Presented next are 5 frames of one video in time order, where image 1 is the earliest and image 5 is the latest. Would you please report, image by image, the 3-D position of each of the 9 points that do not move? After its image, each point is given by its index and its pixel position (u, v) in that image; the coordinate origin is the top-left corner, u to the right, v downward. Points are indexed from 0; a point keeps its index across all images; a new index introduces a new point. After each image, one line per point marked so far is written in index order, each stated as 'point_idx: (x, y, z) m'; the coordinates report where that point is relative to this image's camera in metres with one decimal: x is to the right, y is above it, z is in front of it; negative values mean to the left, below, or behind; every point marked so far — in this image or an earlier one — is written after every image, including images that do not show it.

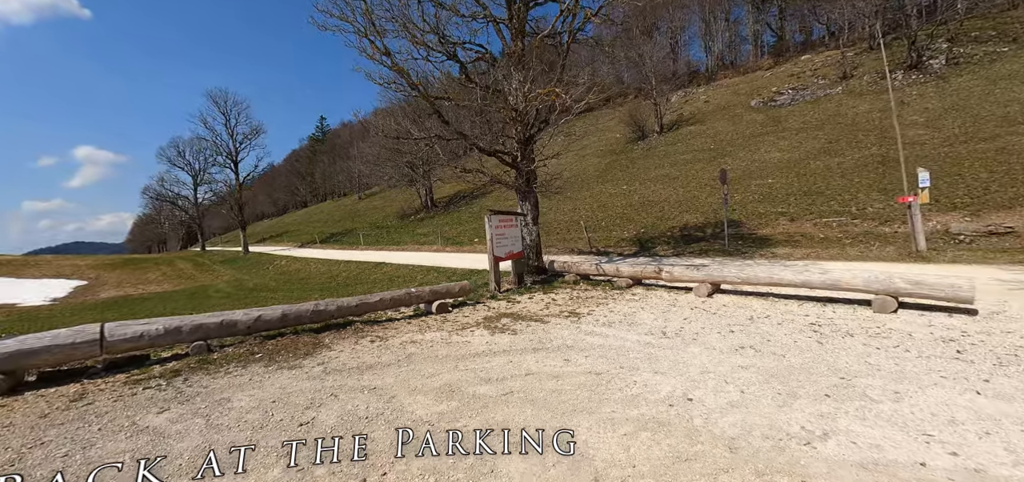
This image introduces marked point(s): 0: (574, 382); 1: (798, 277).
0: (+0.6, -1.3, +3.8) m
1: (+4.3, -0.5, +6.1) m
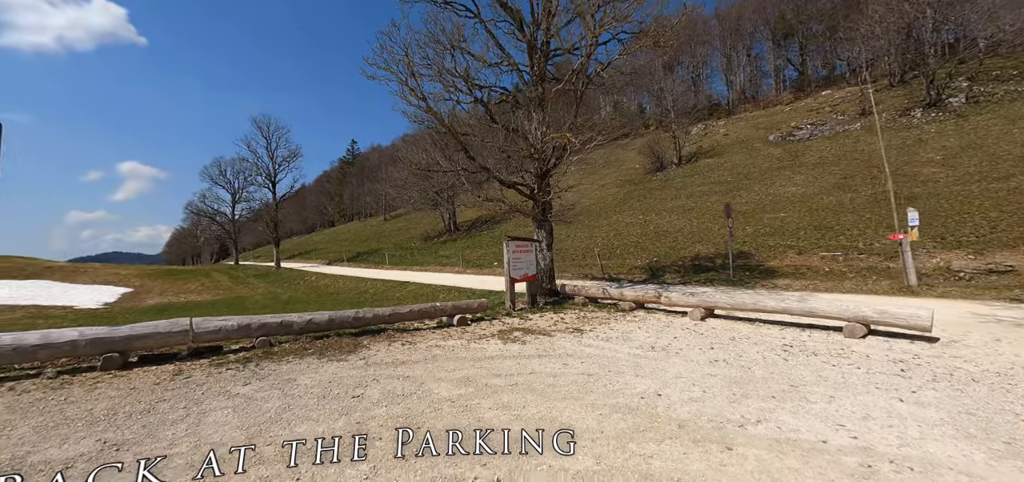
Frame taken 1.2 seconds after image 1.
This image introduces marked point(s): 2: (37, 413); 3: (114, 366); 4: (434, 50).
0: (+0.7, -1.5, +4.6) m
1: (+4.4, -1.0, +6.8) m
2: (-4.3, -1.5, +3.7) m
3: (-4.9, -1.5, +5.0) m
4: (-2.0, +4.8, +10.3) m
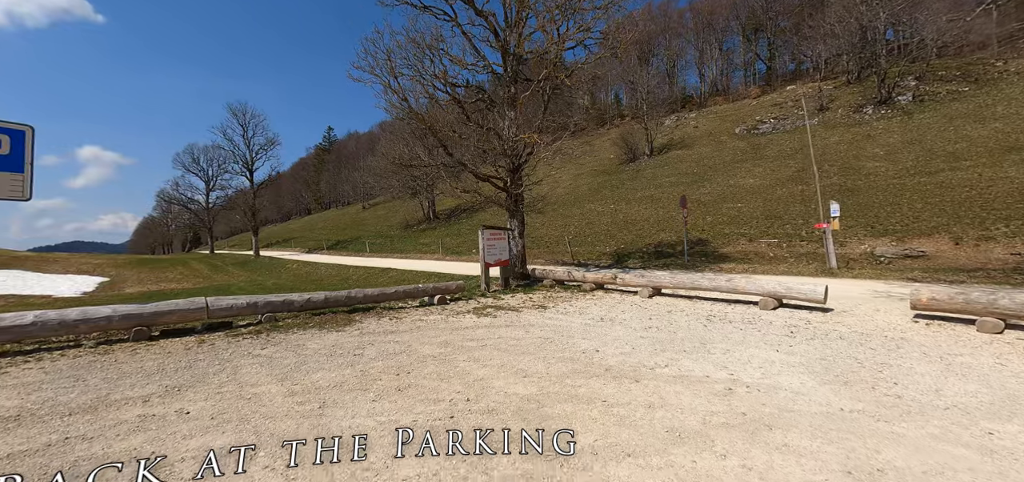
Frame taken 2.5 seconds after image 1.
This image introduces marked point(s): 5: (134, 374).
0: (+0.3, -1.4, +5.7) m
1: (+3.9, -0.8, +8.1) m
2: (-4.6, -1.4, +4.5) m
3: (-5.3, -1.4, +5.9) m
4: (-2.7, +5.1, +11.1) m
5: (-4.1, -1.4, +4.4) m
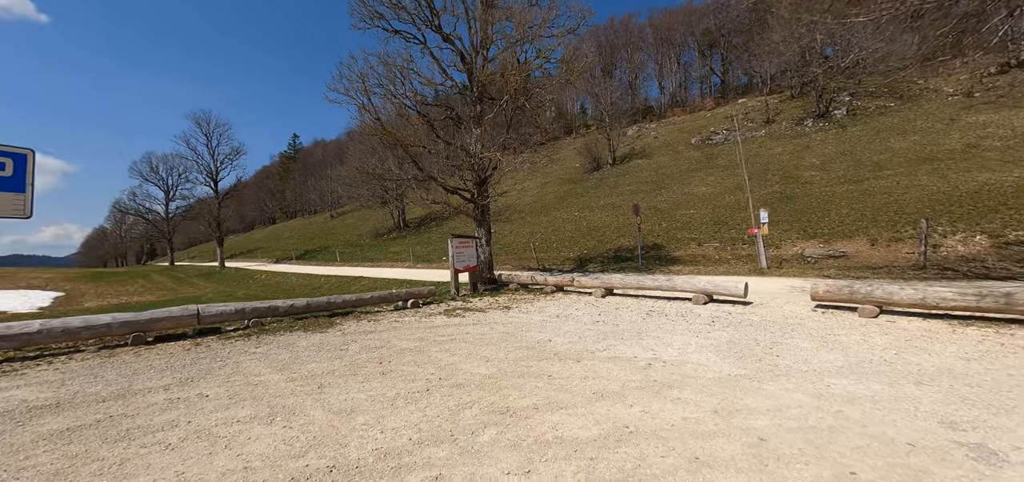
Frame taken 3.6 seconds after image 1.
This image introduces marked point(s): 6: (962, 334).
0: (-0.3, -1.5, +6.6) m
1: (+3.2, -0.9, +9.2) m
2: (-5.1, -1.6, +5.1) m
3: (-5.9, -1.6, +6.4) m
4: (-3.7, +4.9, +11.9) m
5: (-4.5, -1.6, +5.0) m
6: (+6.6, -1.4, +6.0) m
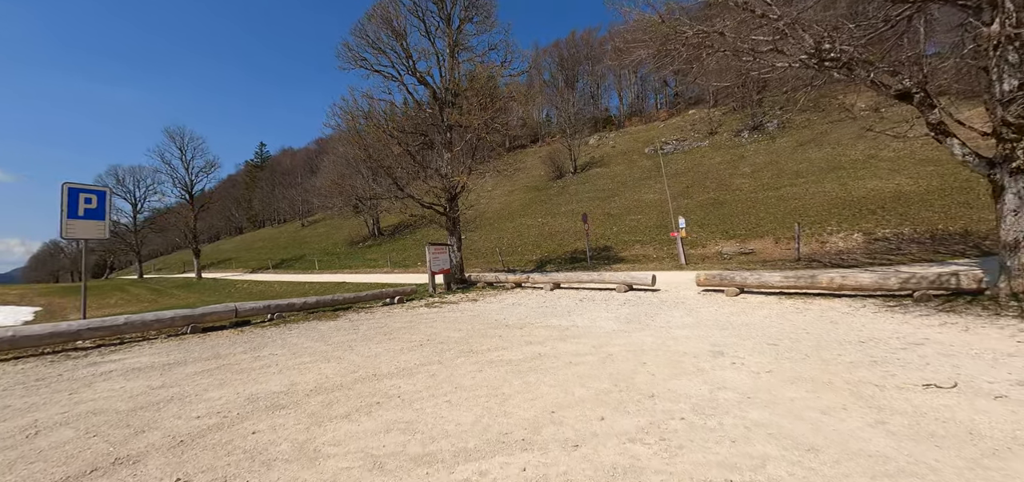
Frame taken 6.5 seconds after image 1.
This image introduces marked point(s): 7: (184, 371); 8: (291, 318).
0: (-1.1, -1.7, +9.1) m
1: (+2.2, -1.0, +11.9) m
2: (-5.7, -1.9, +7.3) m
3: (-6.6, -1.9, +8.5) m
4: (-5.0, +4.6, +14.2) m
5: (-5.2, -1.8, +7.2) m
6: (+5.9, -1.4, +9.0) m
7: (-4.6, -1.8, +5.7) m
8: (-5.2, -1.8, +9.6) m
